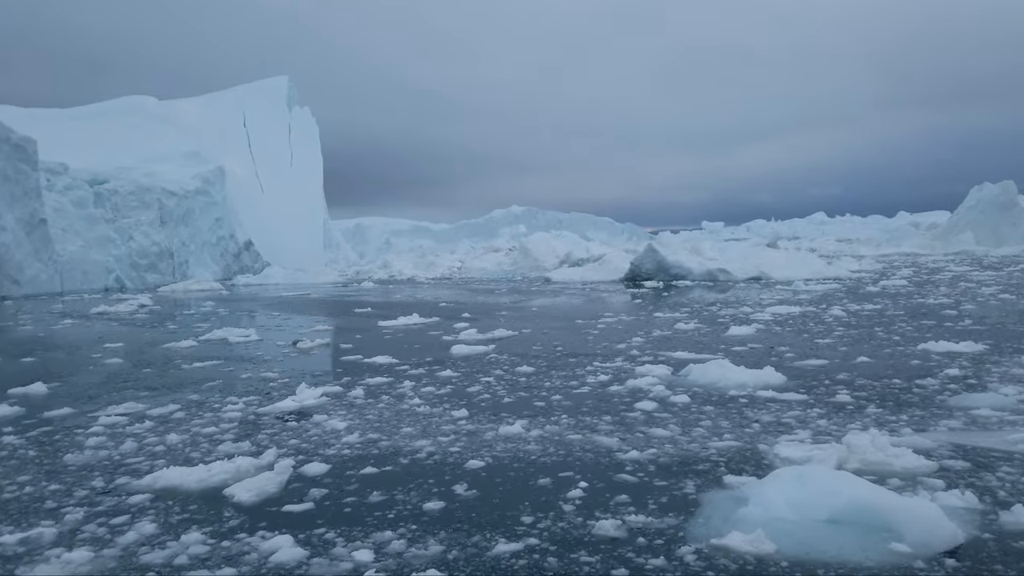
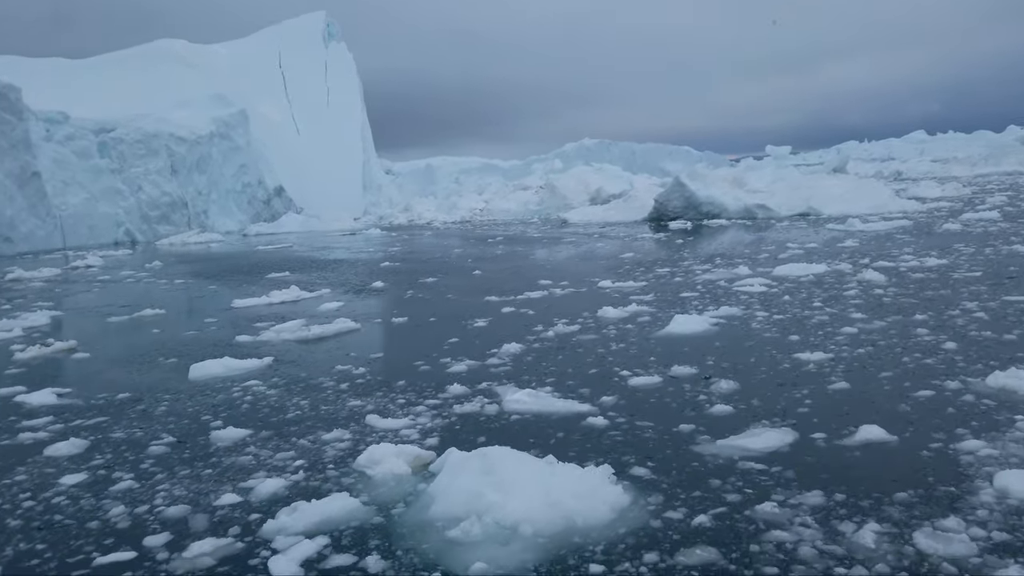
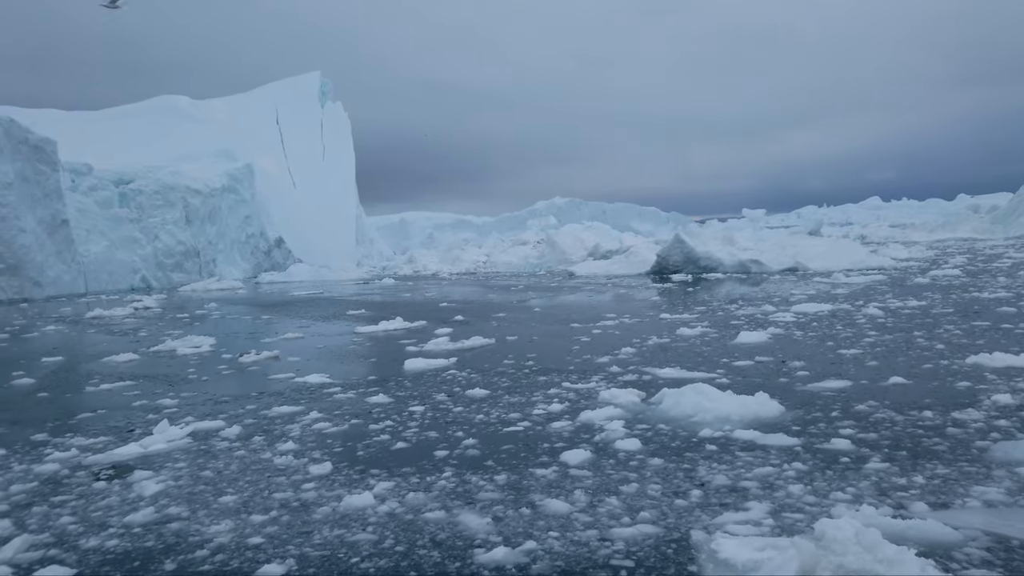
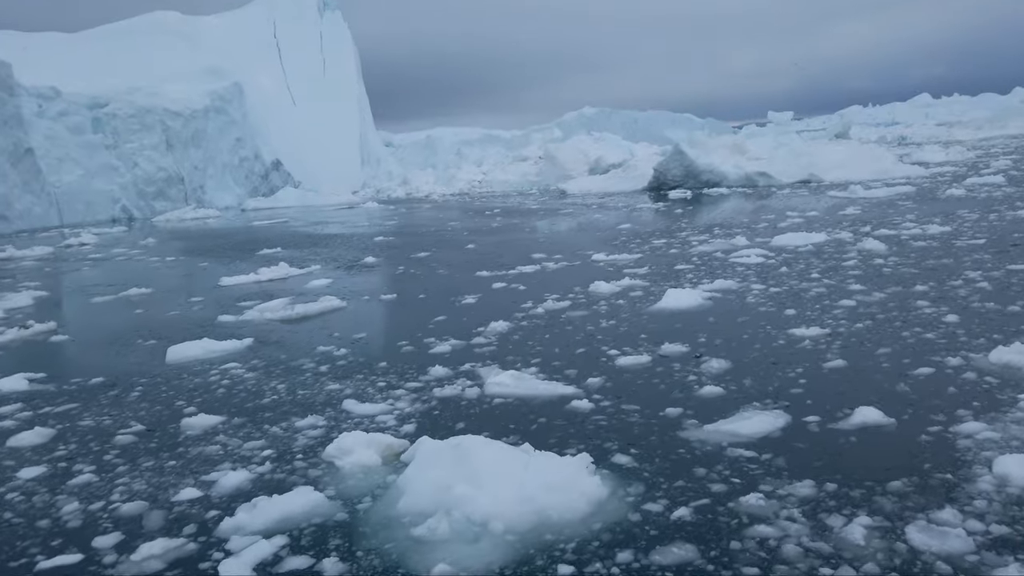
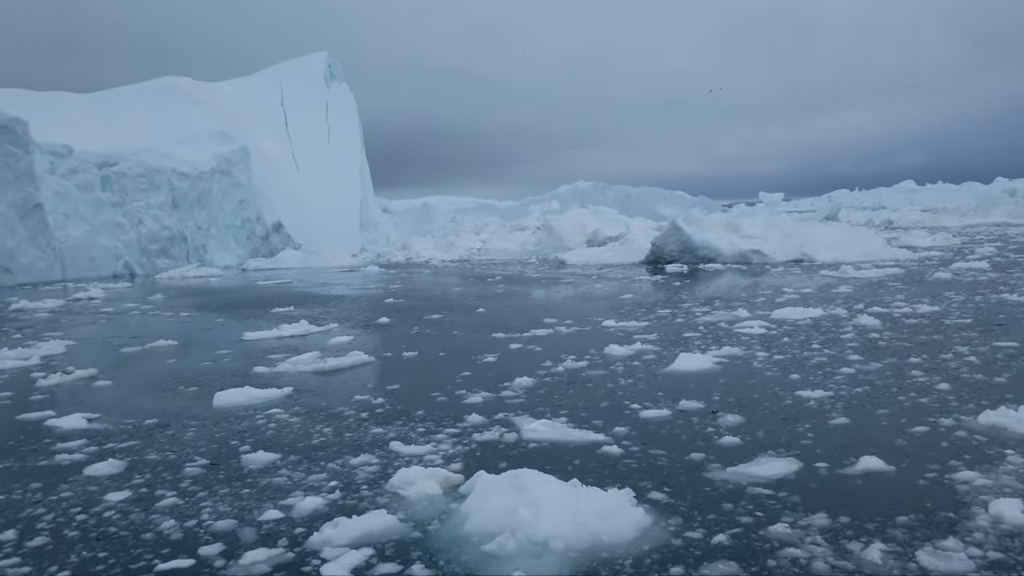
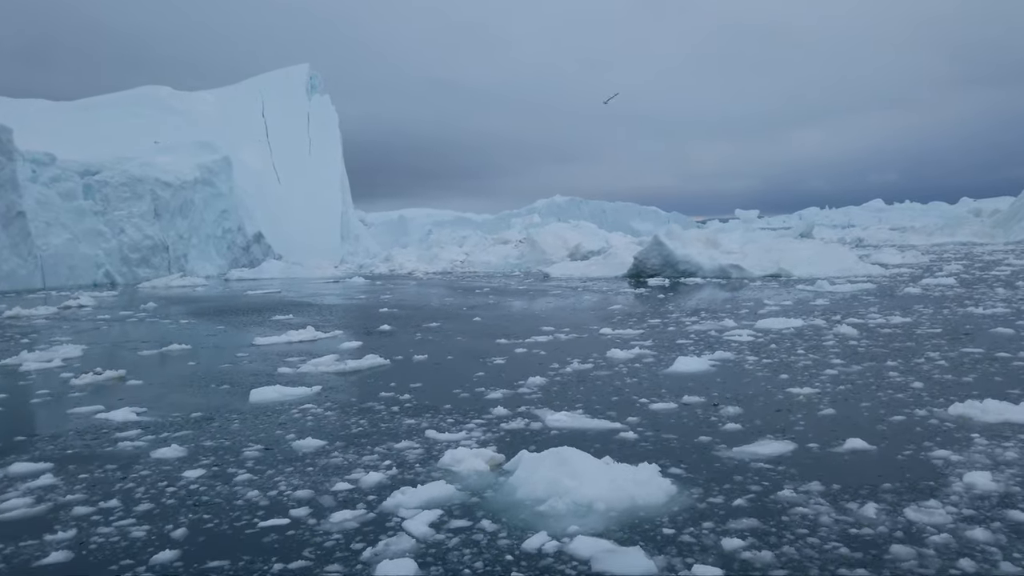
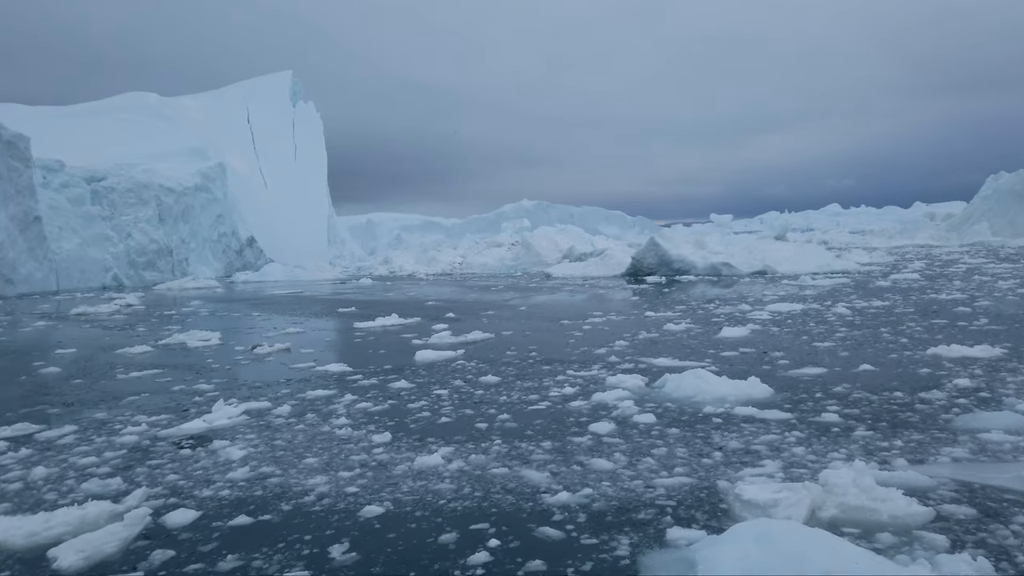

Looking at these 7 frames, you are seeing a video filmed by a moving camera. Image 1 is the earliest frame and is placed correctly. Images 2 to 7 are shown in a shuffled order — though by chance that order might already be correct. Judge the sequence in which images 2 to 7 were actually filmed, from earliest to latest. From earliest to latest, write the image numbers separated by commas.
7, 3, 6, 5, 2, 4
